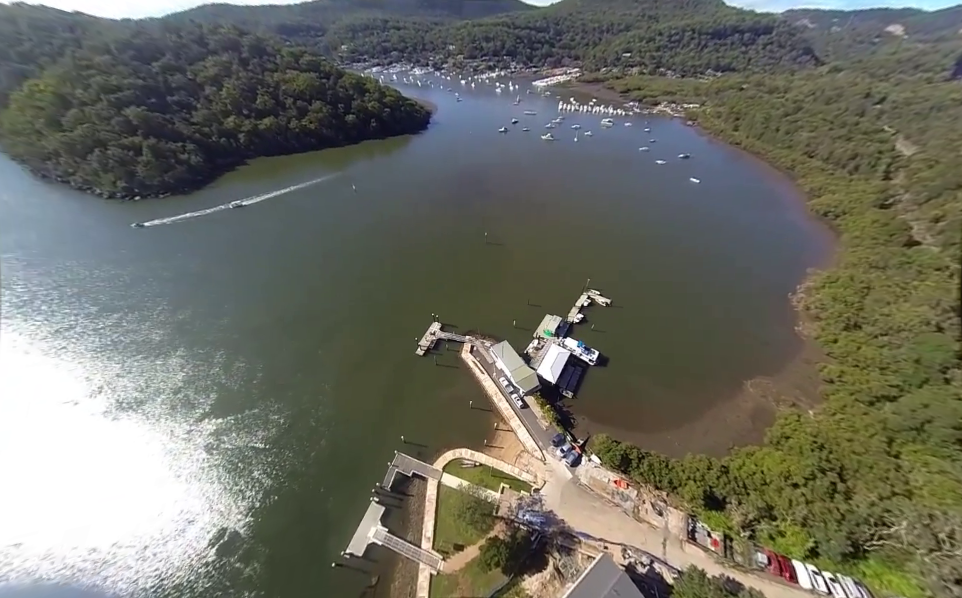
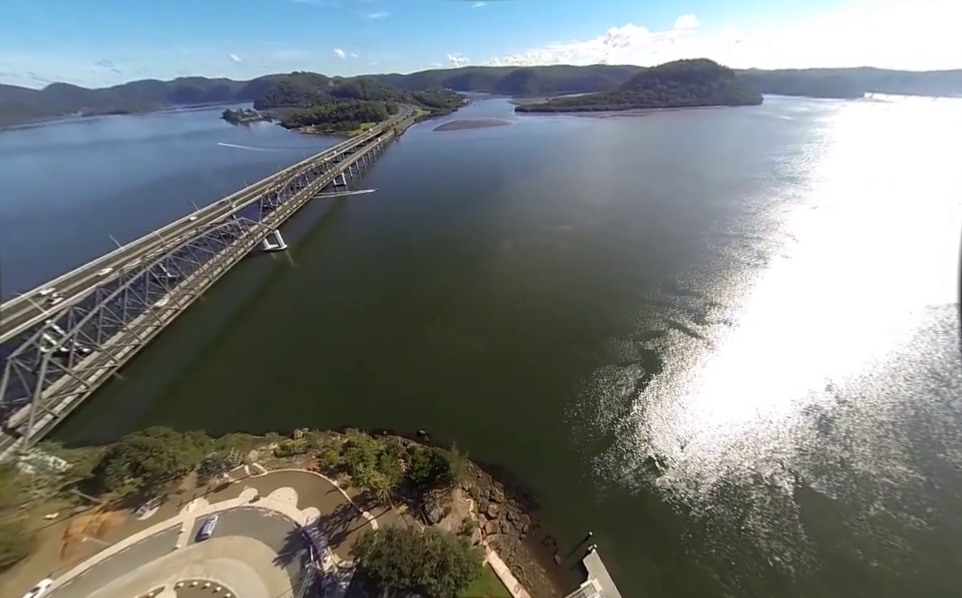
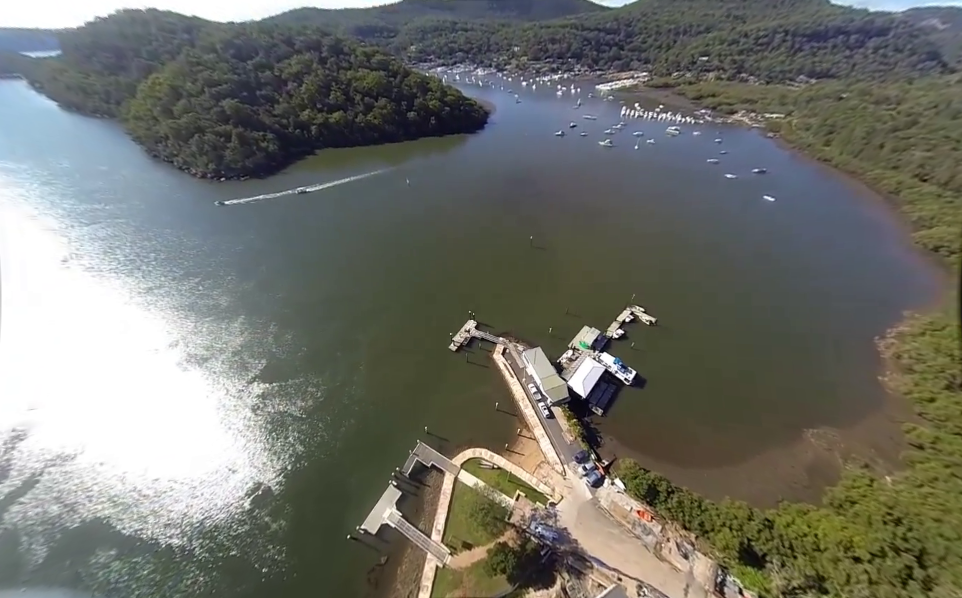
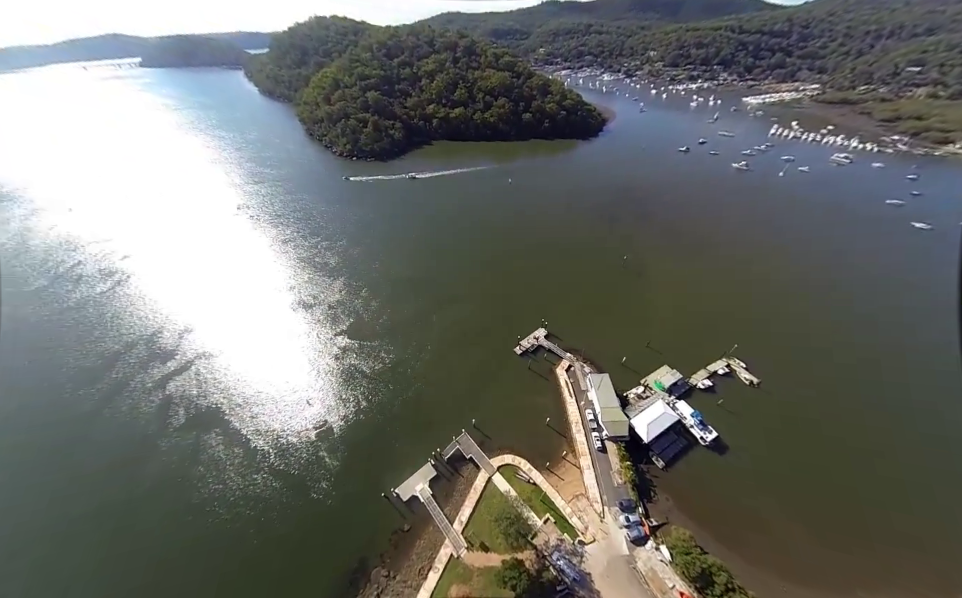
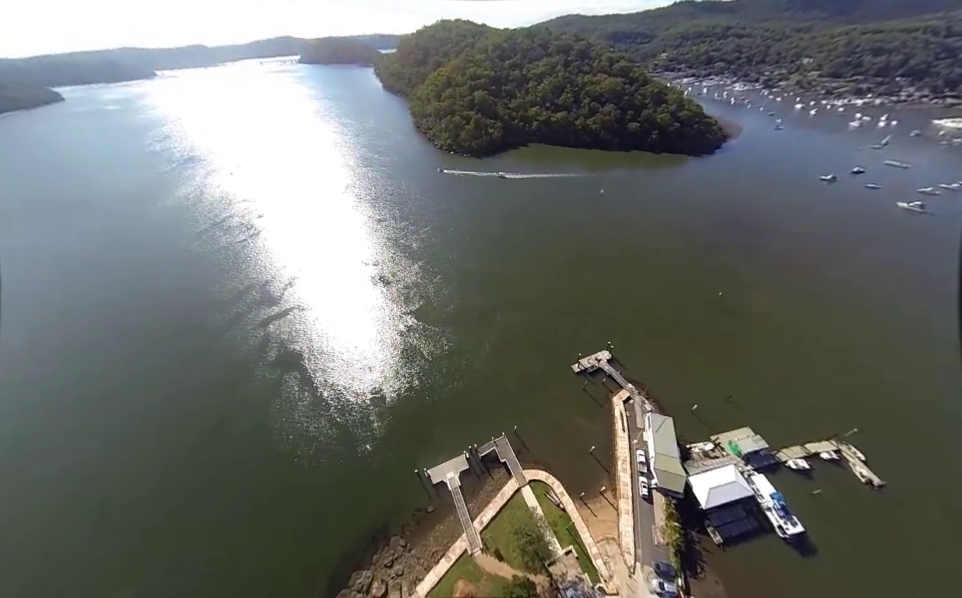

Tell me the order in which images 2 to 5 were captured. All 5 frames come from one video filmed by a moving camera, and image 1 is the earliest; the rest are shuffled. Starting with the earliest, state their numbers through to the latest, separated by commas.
3, 4, 5, 2
